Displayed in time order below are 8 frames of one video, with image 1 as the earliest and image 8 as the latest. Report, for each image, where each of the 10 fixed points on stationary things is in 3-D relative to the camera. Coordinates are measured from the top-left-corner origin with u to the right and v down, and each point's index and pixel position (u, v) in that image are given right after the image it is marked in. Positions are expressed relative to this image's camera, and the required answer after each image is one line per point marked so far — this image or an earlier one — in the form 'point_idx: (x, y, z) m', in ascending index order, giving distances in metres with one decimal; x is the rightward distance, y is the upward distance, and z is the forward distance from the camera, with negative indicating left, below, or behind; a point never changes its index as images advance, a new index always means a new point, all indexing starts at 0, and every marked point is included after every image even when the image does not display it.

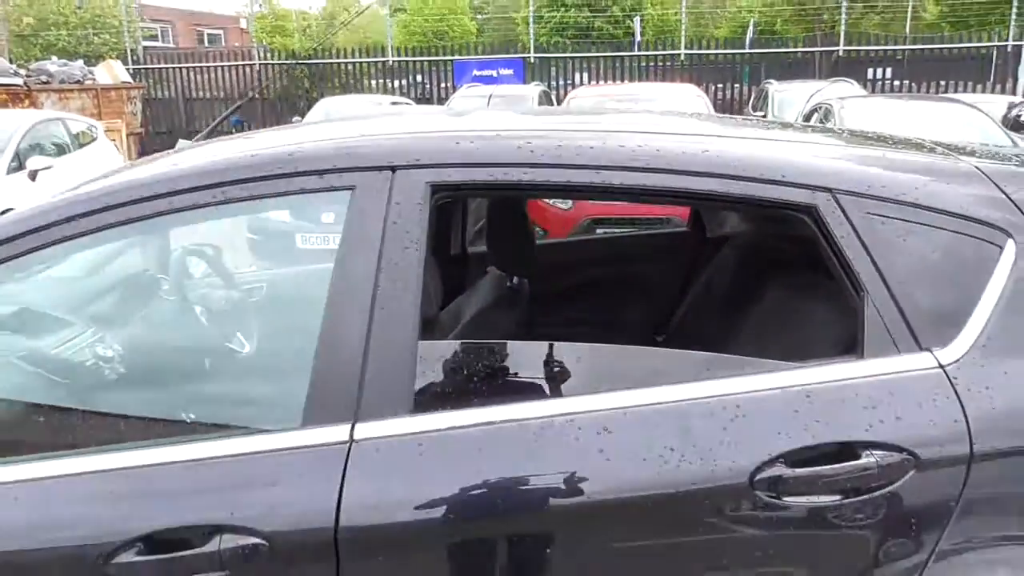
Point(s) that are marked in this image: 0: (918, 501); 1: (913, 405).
0: (+0.8, -0.4, +1.6) m
1: (+0.8, -0.2, +1.6) m
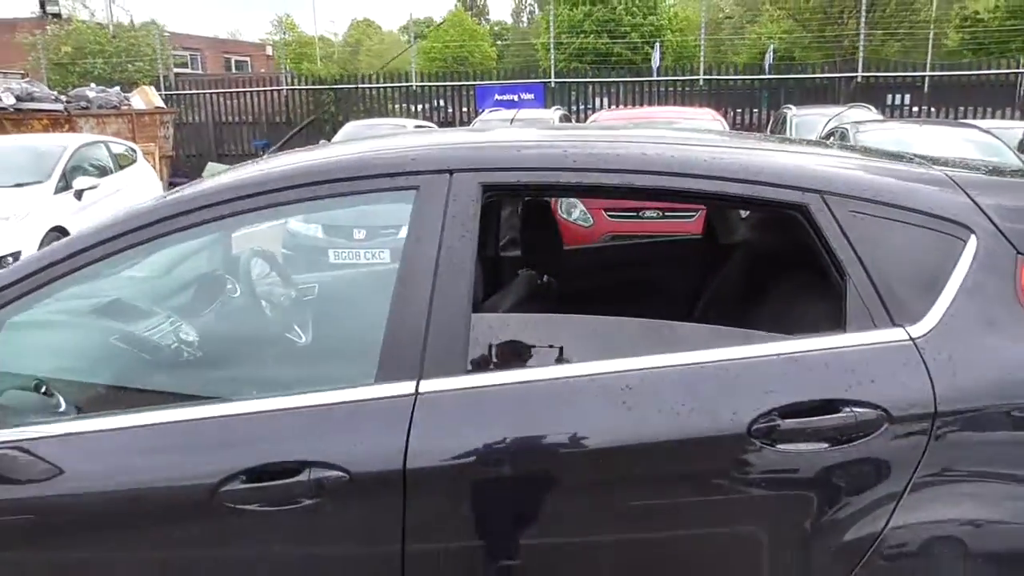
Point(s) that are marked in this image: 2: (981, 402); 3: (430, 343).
0: (+0.9, -0.3, +1.9) m
1: (+0.9, -0.2, +2.0) m
2: (+1.1, -0.2, +1.9) m
3: (-0.2, -0.1, +2.0) m
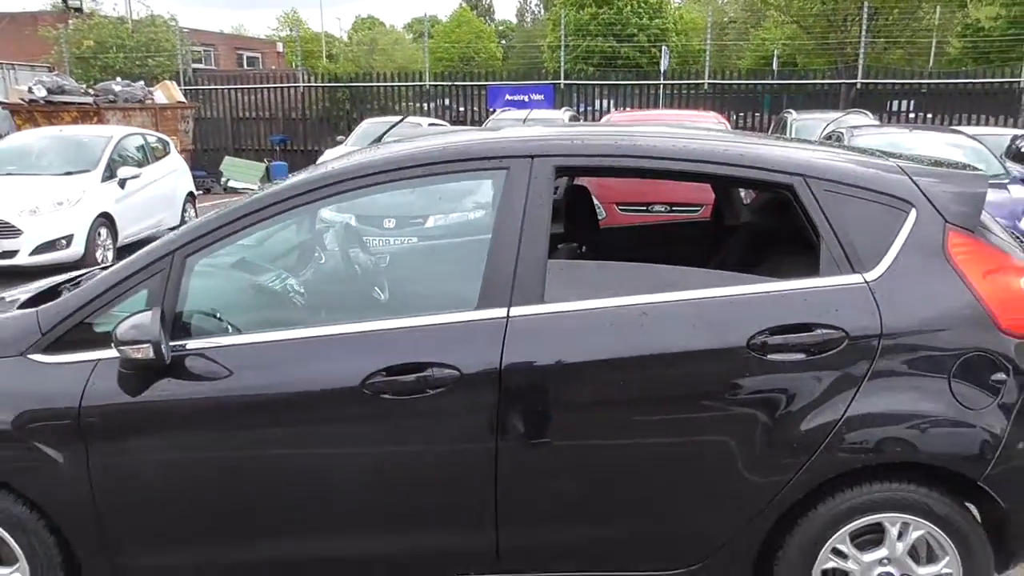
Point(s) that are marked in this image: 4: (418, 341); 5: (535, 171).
0: (+1.1, -0.2, +2.6) m
1: (+1.1, 0.0, +2.7) m
2: (+1.3, -0.1, +2.6) m
3: (0.0, 0.0, +2.7) m
4: (-0.3, -0.2, +2.7) m
5: (+0.1, +0.4, +2.8) m
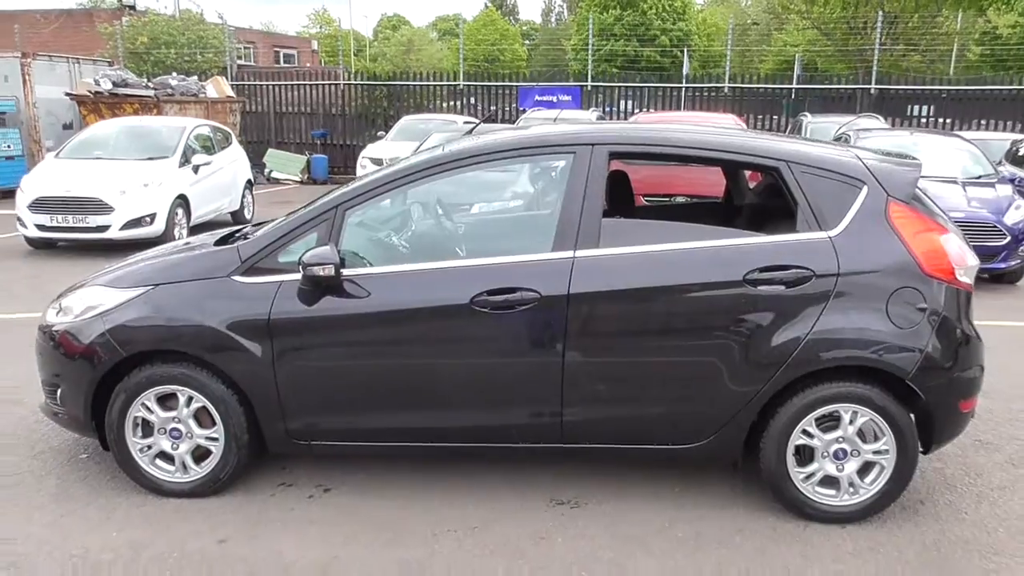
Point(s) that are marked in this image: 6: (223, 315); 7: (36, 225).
0: (+1.3, 0.0, +3.7) m
1: (+1.3, +0.2, +3.7) m
2: (+1.5, +0.1, +3.7) m
3: (+0.3, +0.3, +3.8) m
4: (0.0, +0.1, +3.8) m
5: (+0.4, +0.6, +3.9) m
6: (-1.3, -0.1, +3.8) m
7: (-6.1, +0.8, +10.8) m
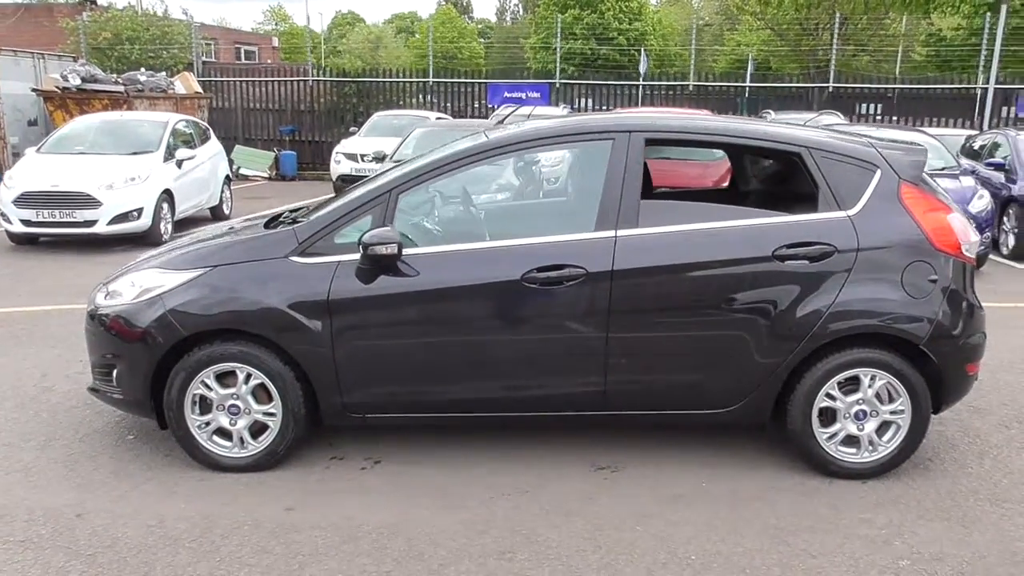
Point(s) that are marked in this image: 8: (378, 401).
0: (+1.6, +0.1, +4.0) m
1: (+1.6, +0.3, +4.1) m
2: (+1.8, +0.2, +4.0) m
3: (+0.5, +0.4, +4.1) m
4: (+0.2, +0.2, +4.0) m
5: (+0.6, +0.7, +4.2) m
6: (-1.1, 0.0, +4.0) m
7: (-6.2, +0.9, +10.7) m
8: (-0.6, -0.5, +4.1) m
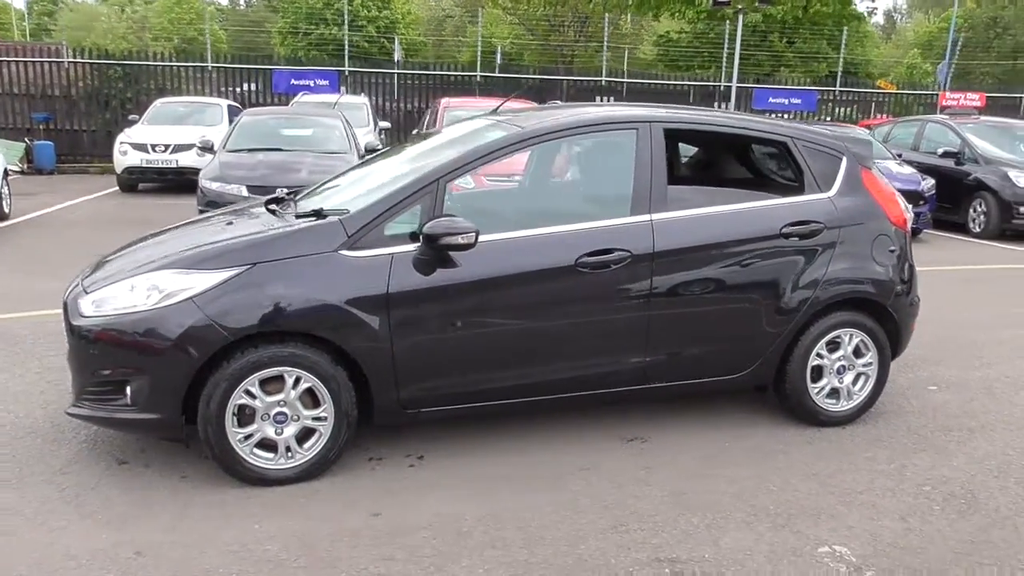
0: (+1.7, +0.3, +4.6) m
1: (+1.7, +0.4, +4.6) m
2: (+1.9, +0.4, +4.7) m
3: (+0.7, +0.5, +4.3) m
4: (+0.4, +0.3, +4.2) m
5: (+0.7, +0.8, +4.4) m
6: (-0.8, 0.0, +3.8) m
7: (-7.7, +0.6, +8.7) m
8: (-0.4, -0.5, +4.0) m
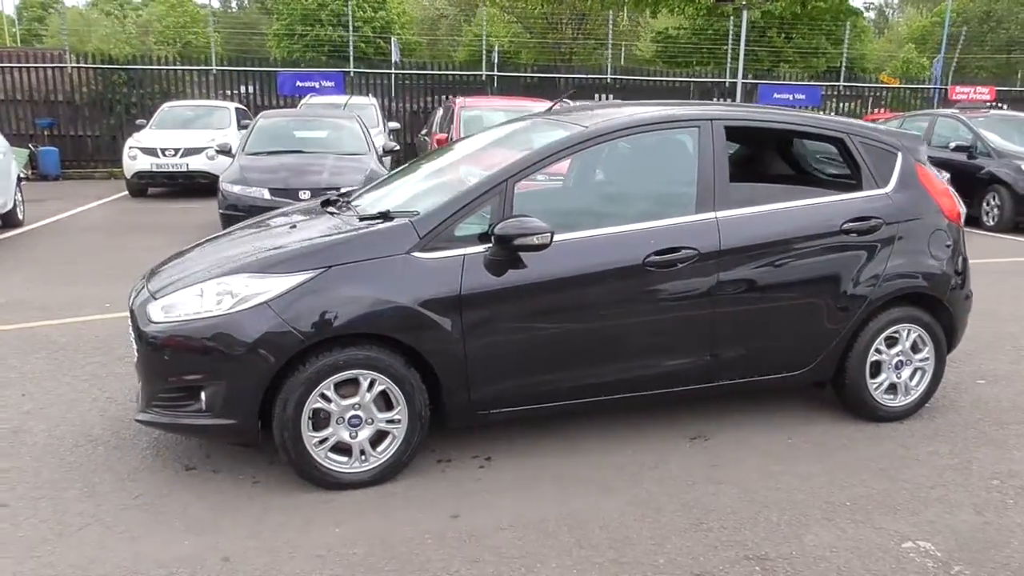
0: (+2.0, +0.3, +4.6) m
1: (+2.0, +0.5, +4.6) m
2: (+2.2, +0.4, +4.7) m
3: (+1.0, +0.5, +4.3) m
4: (+0.7, +0.3, +4.2) m
5: (+1.0, +0.8, +4.4) m
6: (-0.5, 0.0, +3.8) m
7: (-7.4, +0.5, +8.7) m
8: (-0.1, -0.5, +4.0) m
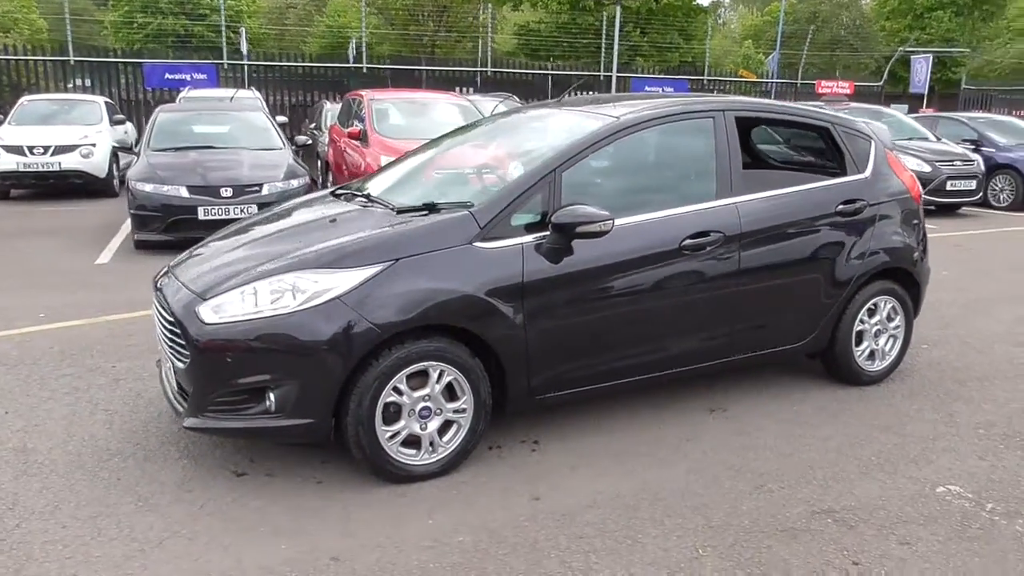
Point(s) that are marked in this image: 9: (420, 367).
0: (+2.1, +0.4, +5.0) m
1: (+2.1, +0.6, +5.1) m
2: (+2.3, +0.5, +5.1) m
3: (+1.2, +0.6, +4.6) m
4: (+0.9, +0.4, +4.4) m
5: (+1.1, +0.9, +4.7) m
6: (-0.2, 0.0, +3.8) m
7: (-7.9, +0.3, +7.5) m
8: (+0.2, -0.5, +4.1) m
9: (-0.4, -0.3, +3.7) m
